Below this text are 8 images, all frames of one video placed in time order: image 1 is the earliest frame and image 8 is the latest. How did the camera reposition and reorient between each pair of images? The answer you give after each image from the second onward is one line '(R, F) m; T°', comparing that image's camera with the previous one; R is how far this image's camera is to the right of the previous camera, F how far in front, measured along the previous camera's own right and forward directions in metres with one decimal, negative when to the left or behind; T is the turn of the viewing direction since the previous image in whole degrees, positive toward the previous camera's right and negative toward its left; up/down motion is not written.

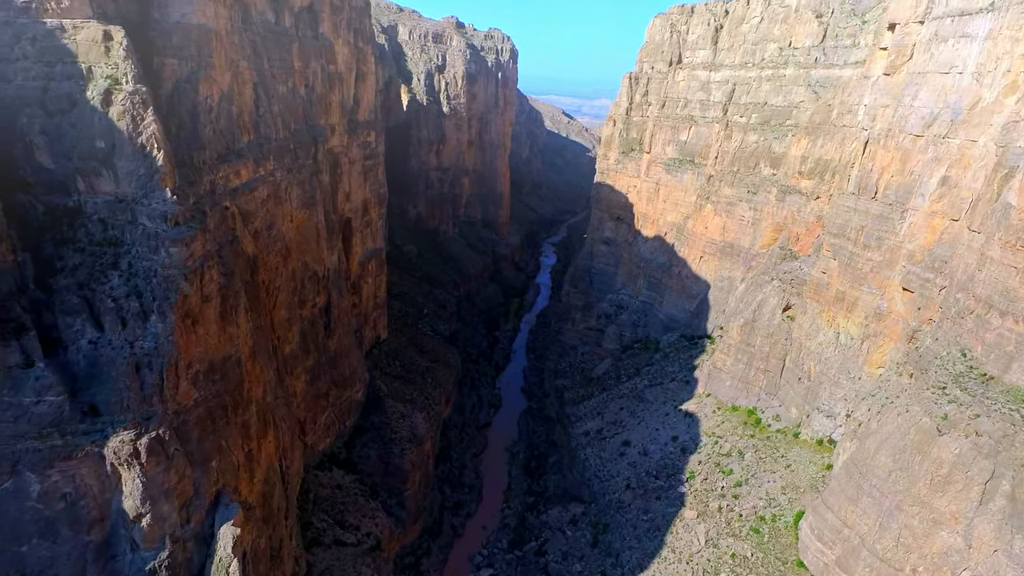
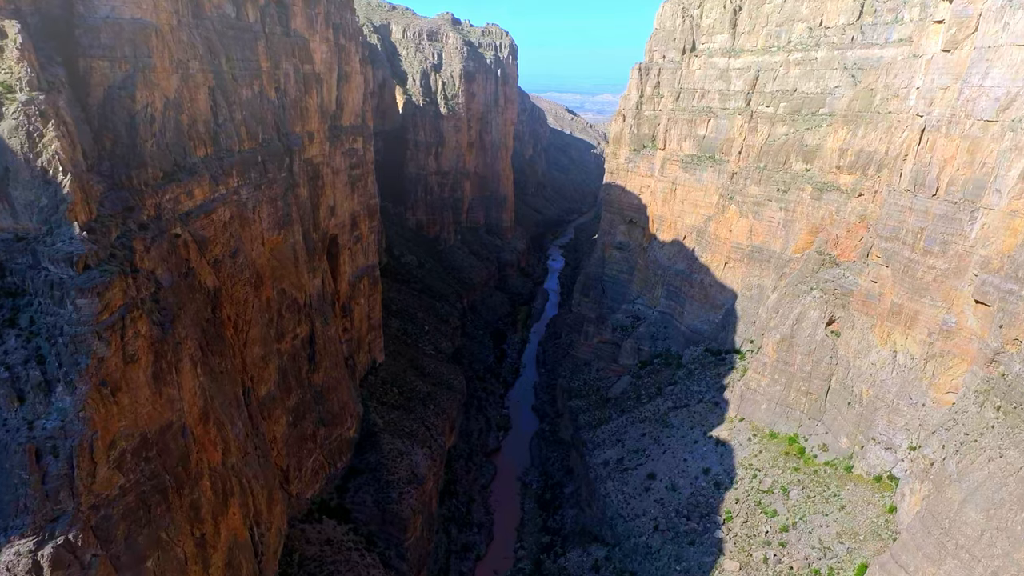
(+0.1, +2.8) m; -1°
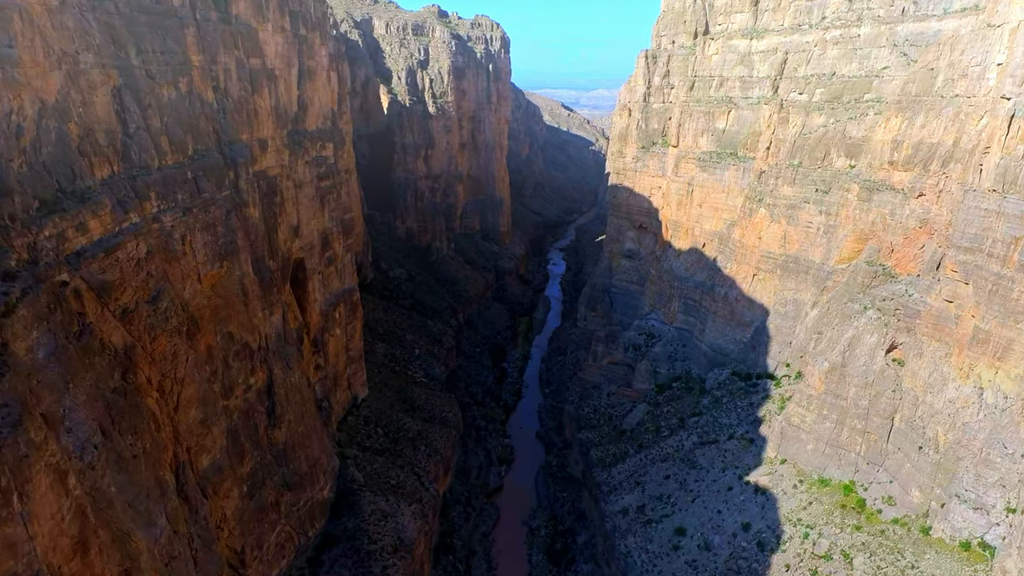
(+0.1, +3.7) m; 0°
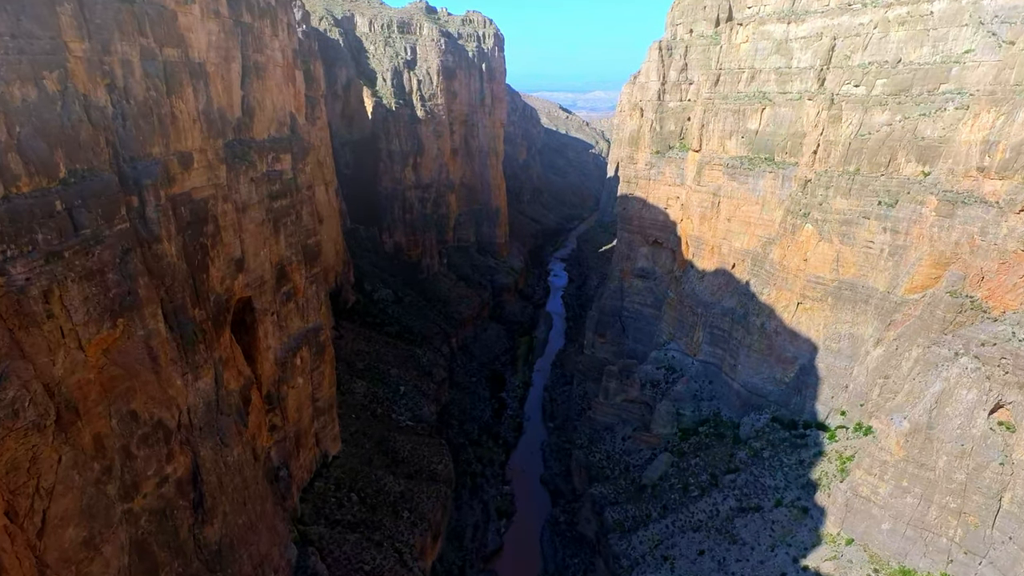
(+0.1, +4.1) m; 0°
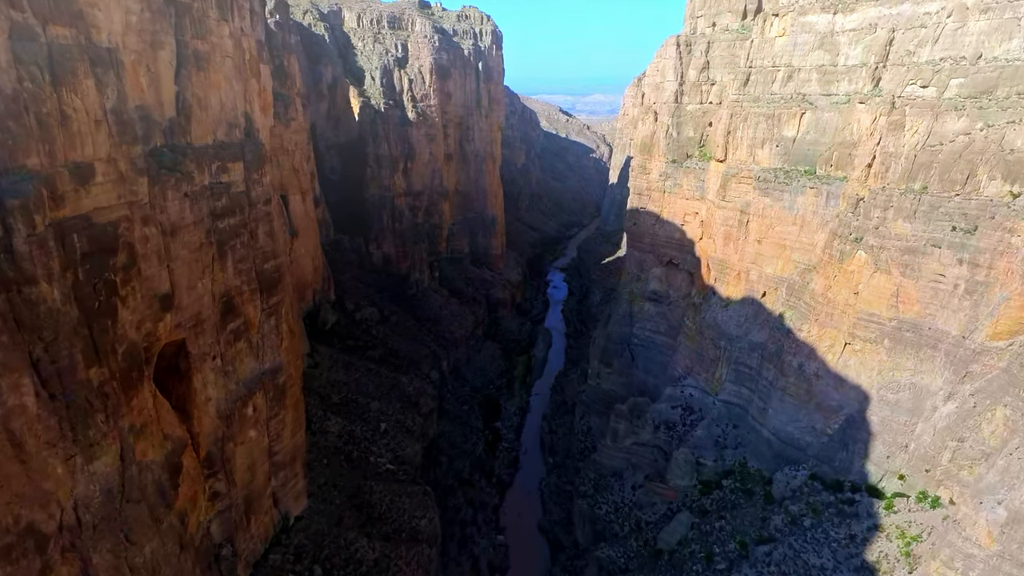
(+0.1, +3.3) m; 0°
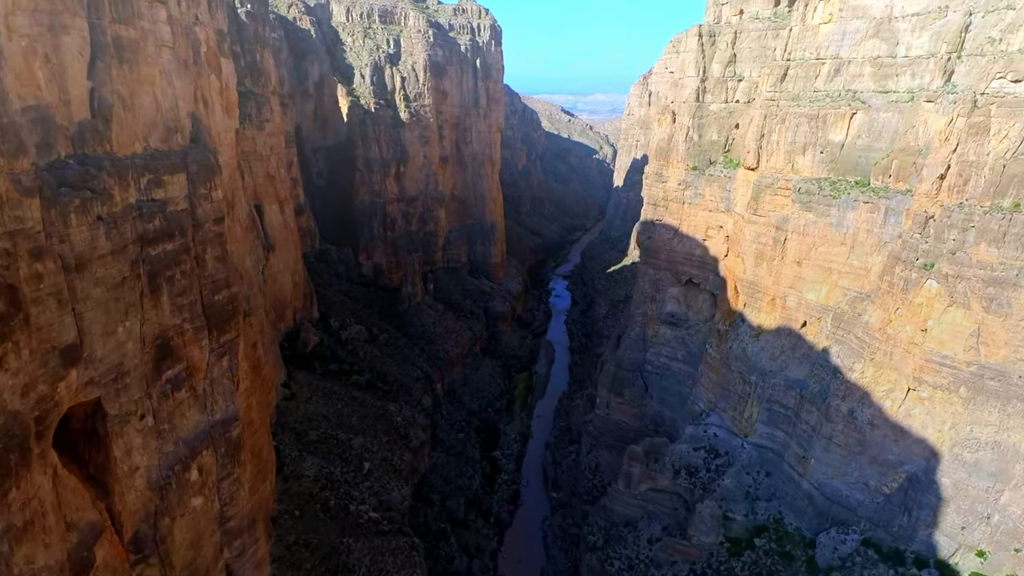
(+0.1, +2.9) m; 0°
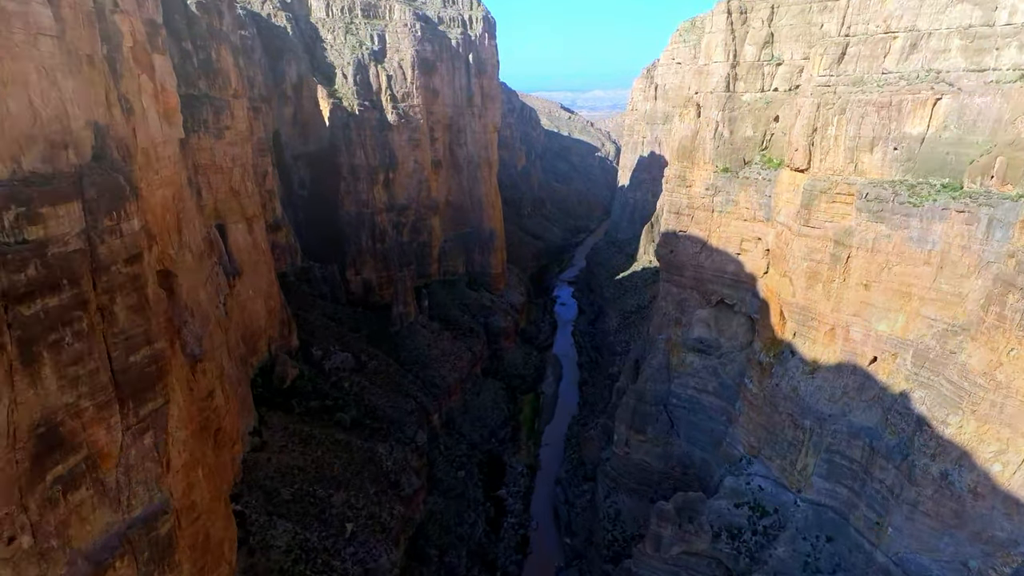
(+0.1, +3.3) m; 0°
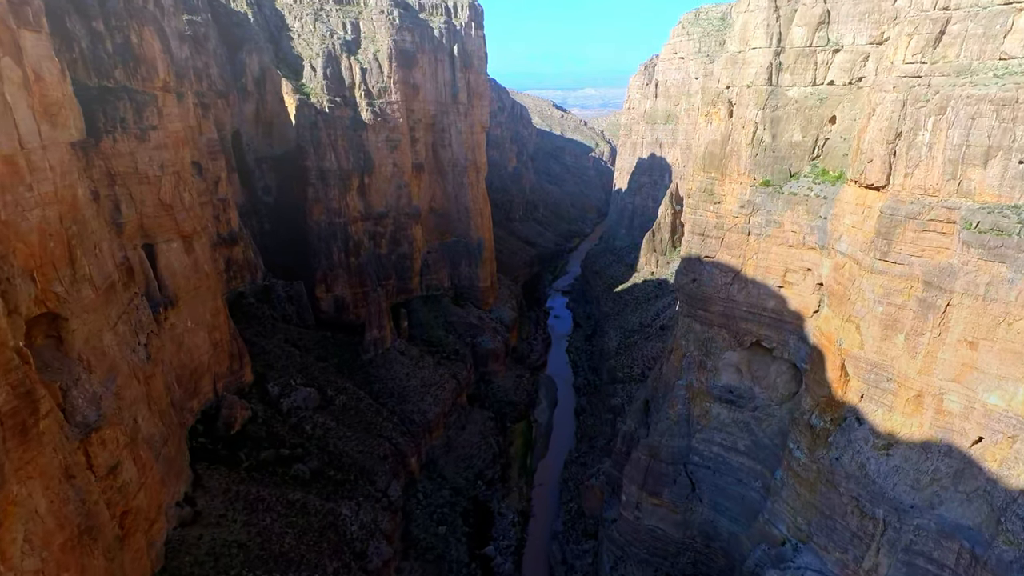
(+0.1, +3.7) m; +1°
